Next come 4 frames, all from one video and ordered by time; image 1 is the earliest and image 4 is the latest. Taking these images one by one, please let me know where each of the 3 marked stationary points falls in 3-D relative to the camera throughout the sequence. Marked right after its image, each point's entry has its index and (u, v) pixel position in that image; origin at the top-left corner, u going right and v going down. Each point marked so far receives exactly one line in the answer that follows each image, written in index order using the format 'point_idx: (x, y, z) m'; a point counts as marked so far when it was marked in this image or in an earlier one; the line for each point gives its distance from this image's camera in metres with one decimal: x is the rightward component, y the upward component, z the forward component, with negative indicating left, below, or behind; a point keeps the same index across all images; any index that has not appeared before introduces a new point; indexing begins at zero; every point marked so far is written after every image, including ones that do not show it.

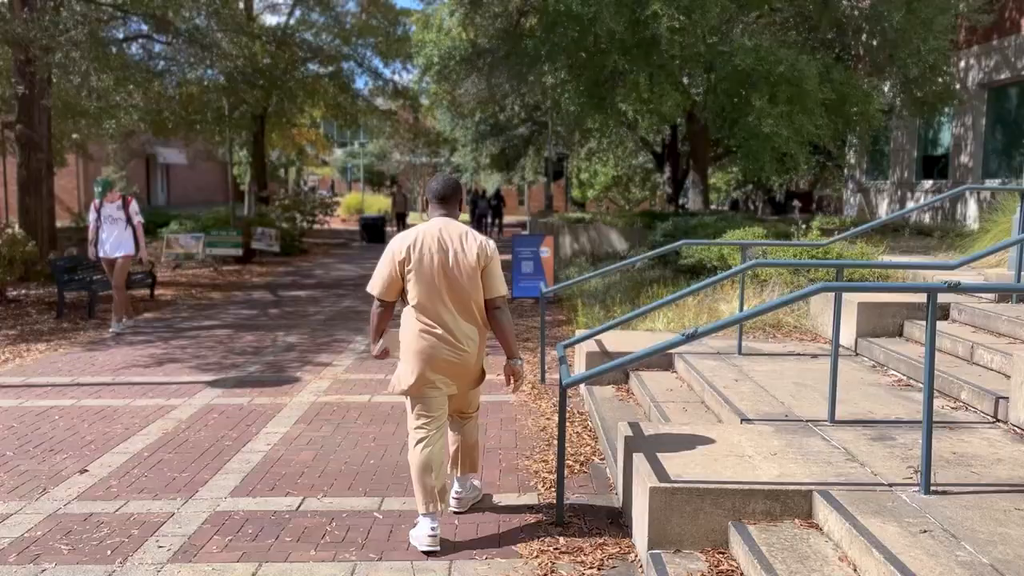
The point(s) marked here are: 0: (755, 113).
0: (+3.9, +2.8, +12.6) m
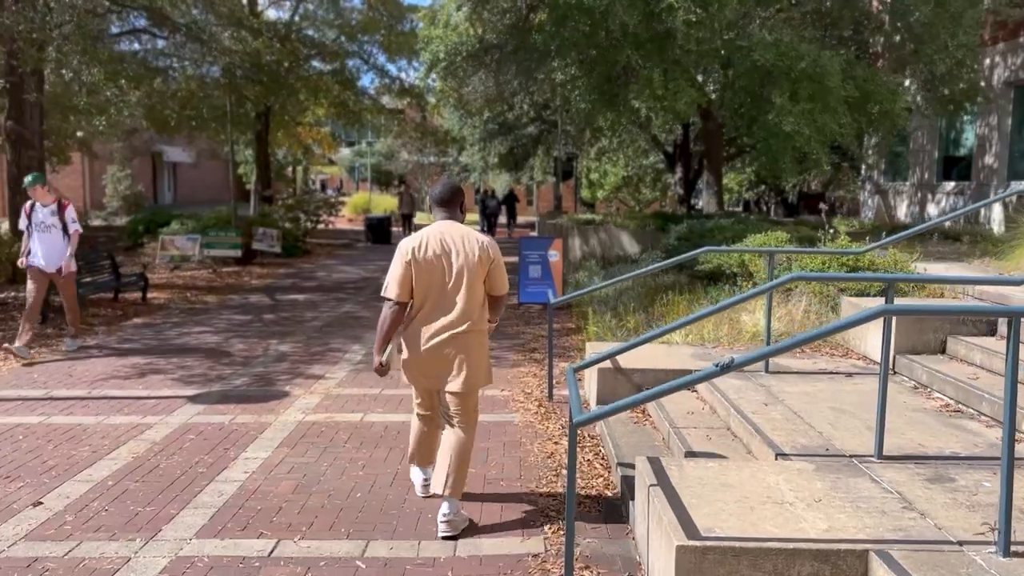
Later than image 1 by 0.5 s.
0: (+4.0, +2.7, +12.1) m
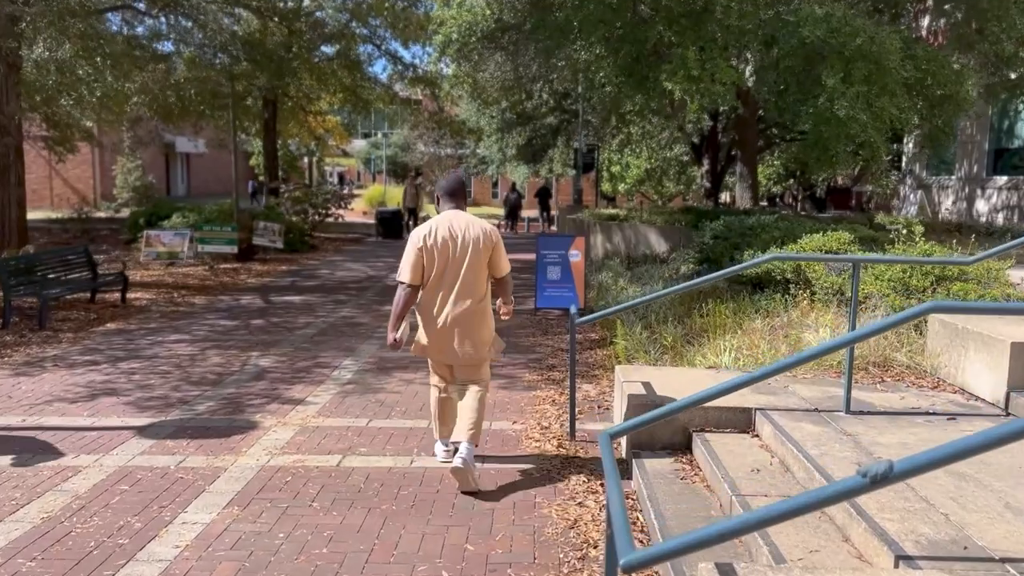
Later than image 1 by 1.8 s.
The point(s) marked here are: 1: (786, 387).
0: (+4.2, +2.6, +10.7) m
1: (+1.9, -0.7, +5.4) m
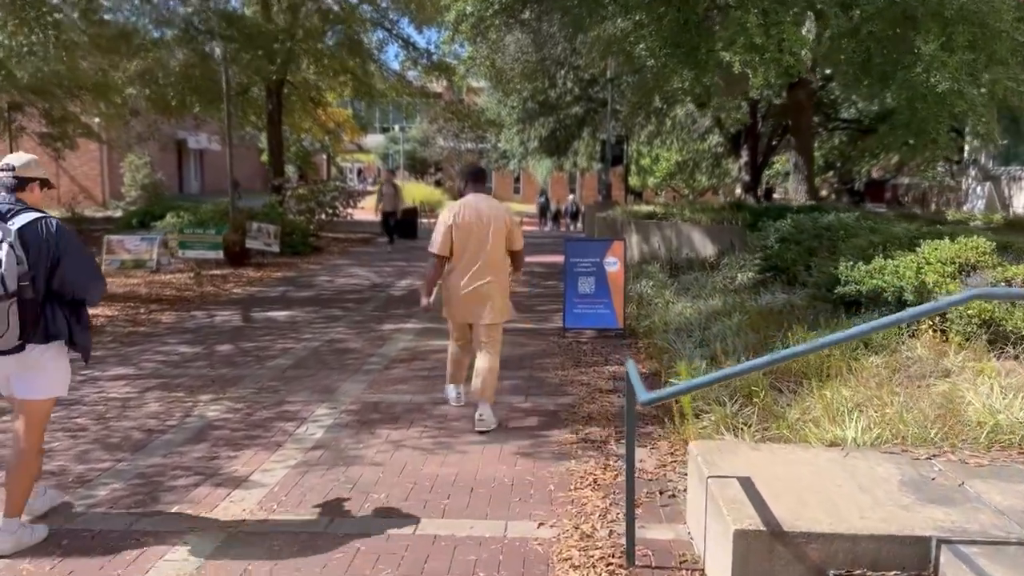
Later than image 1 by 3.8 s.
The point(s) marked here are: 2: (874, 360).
0: (+4.5, +2.5, +8.7) m
1: (+2.0, -0.9, +3.5) m
2: (+2.4, -0.5, +5.2) m
